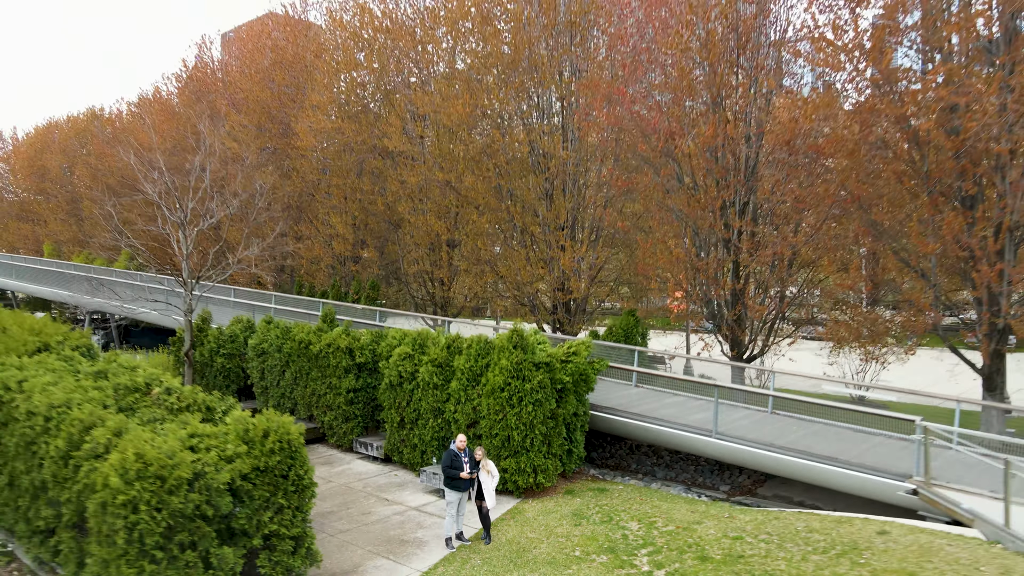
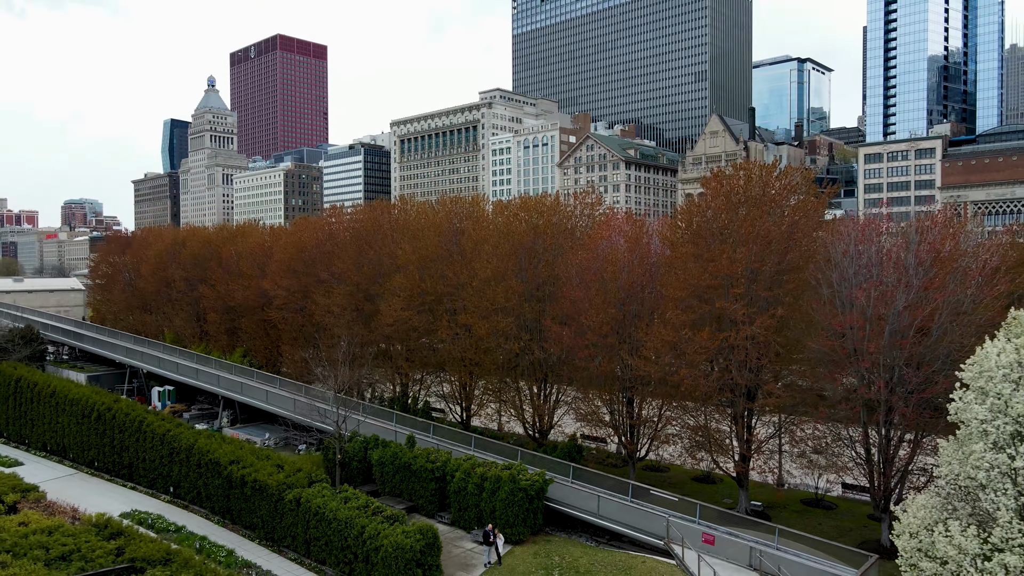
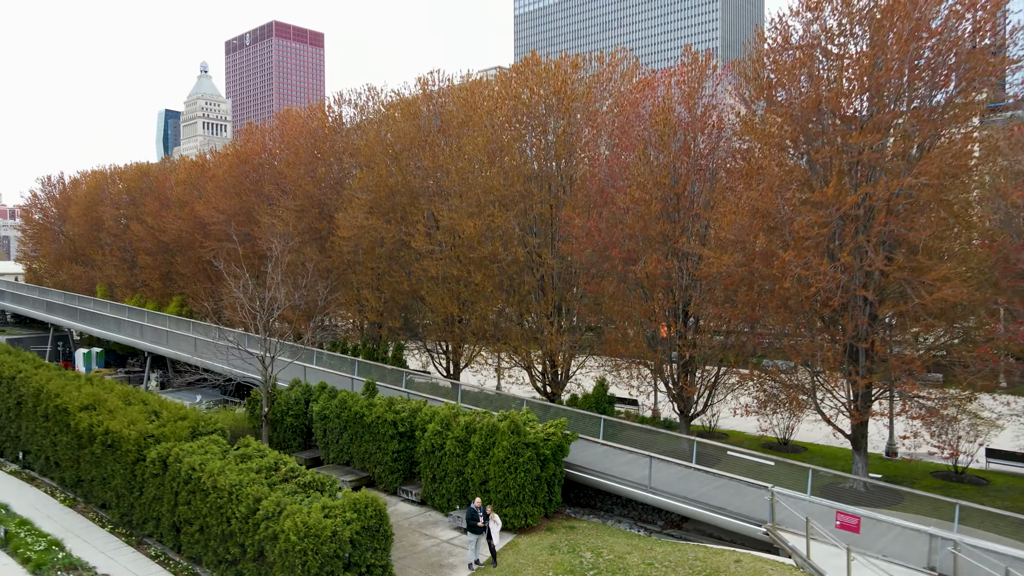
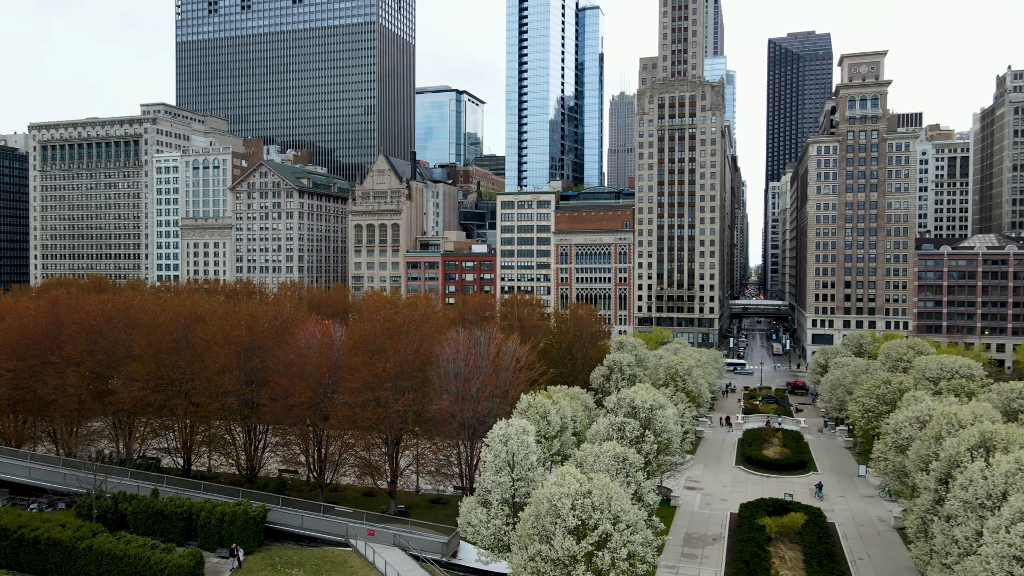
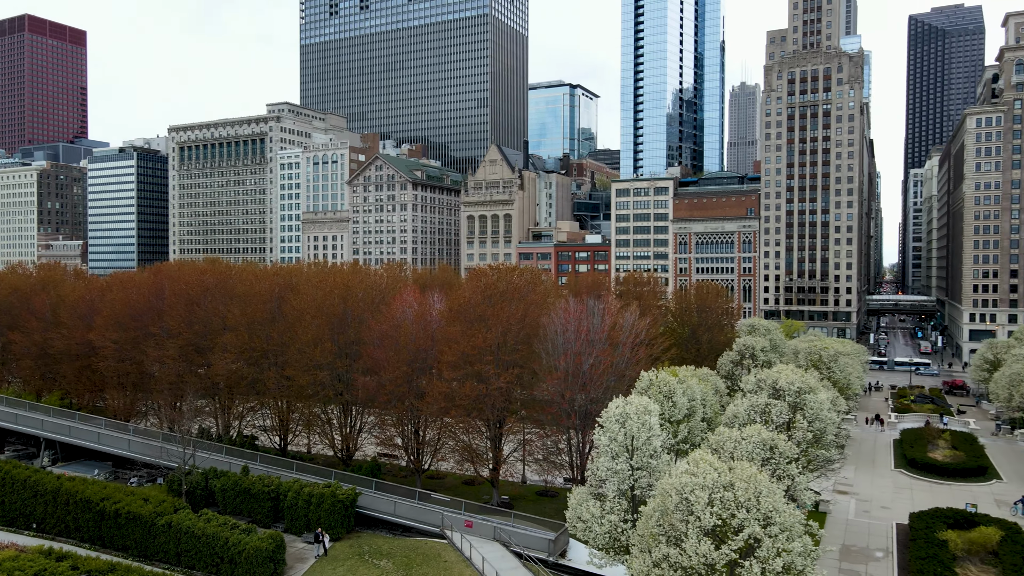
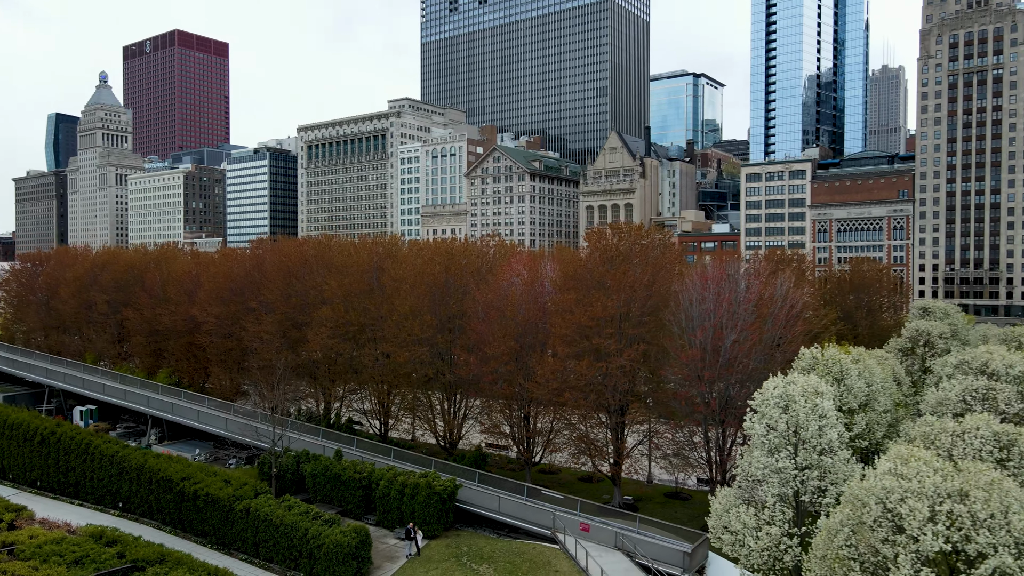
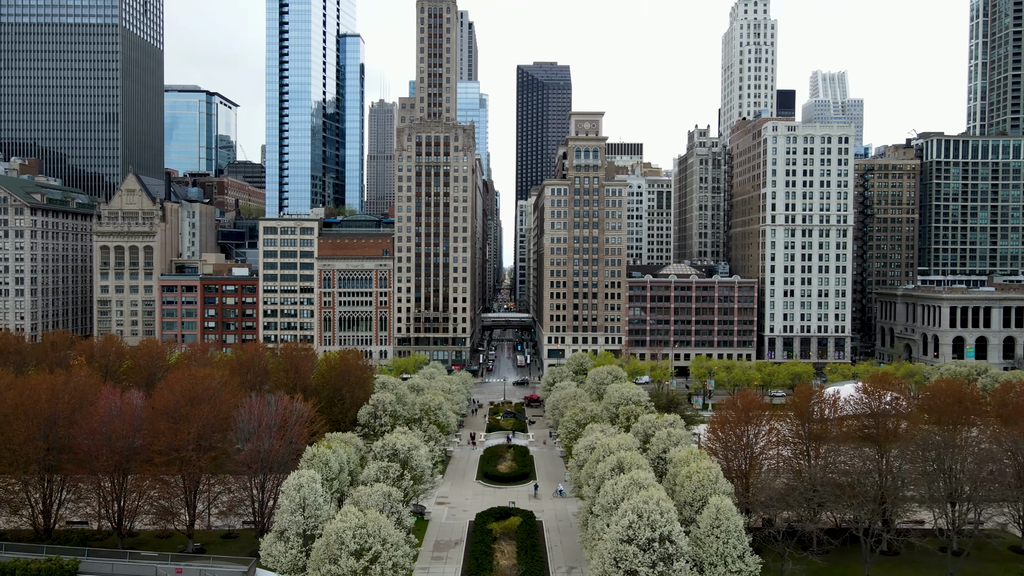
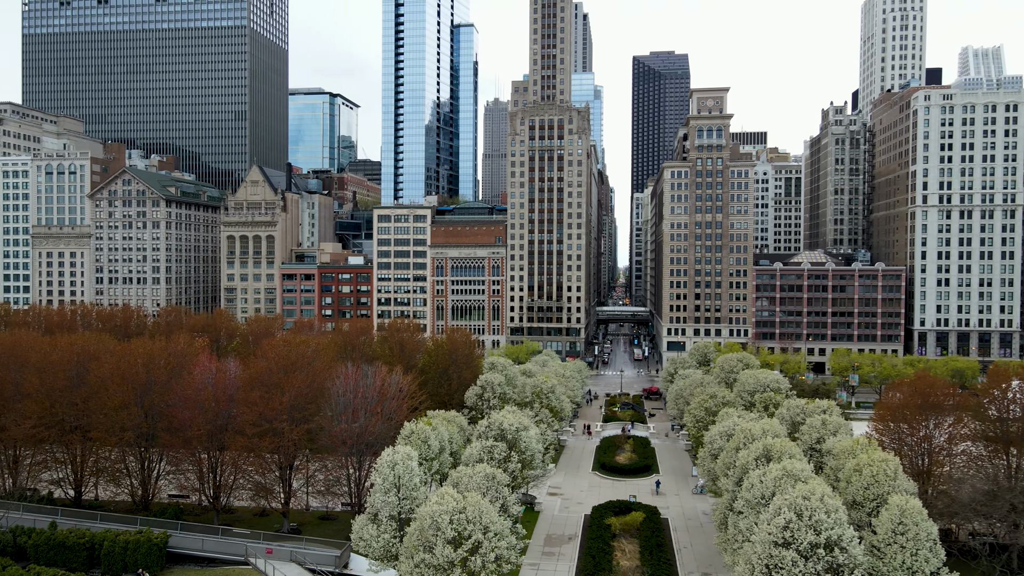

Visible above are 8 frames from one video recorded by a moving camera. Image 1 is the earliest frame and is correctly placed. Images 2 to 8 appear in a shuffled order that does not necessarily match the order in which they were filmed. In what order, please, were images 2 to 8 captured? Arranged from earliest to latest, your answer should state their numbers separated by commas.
3, 2, 6, 5, 4, 8, 7
